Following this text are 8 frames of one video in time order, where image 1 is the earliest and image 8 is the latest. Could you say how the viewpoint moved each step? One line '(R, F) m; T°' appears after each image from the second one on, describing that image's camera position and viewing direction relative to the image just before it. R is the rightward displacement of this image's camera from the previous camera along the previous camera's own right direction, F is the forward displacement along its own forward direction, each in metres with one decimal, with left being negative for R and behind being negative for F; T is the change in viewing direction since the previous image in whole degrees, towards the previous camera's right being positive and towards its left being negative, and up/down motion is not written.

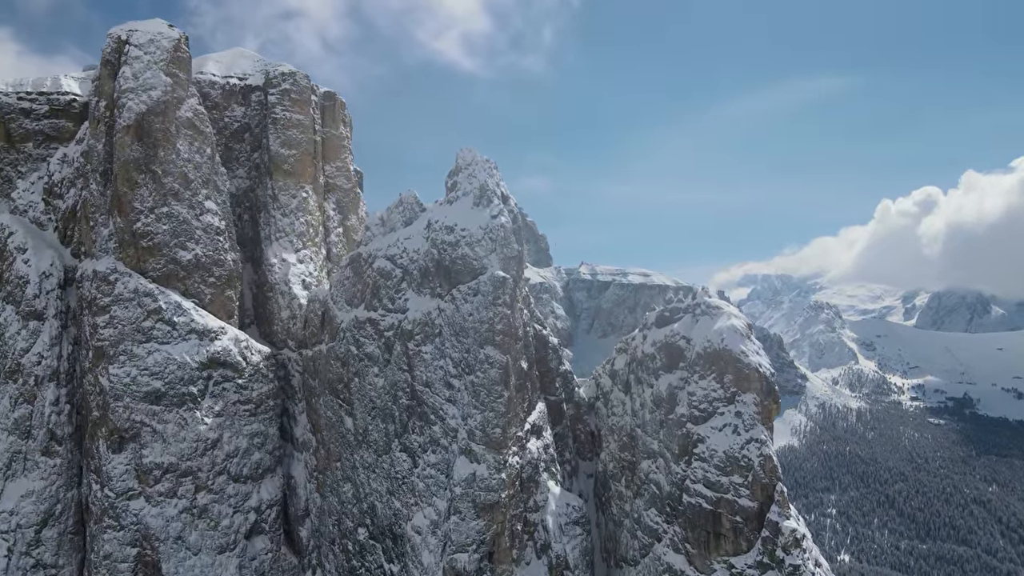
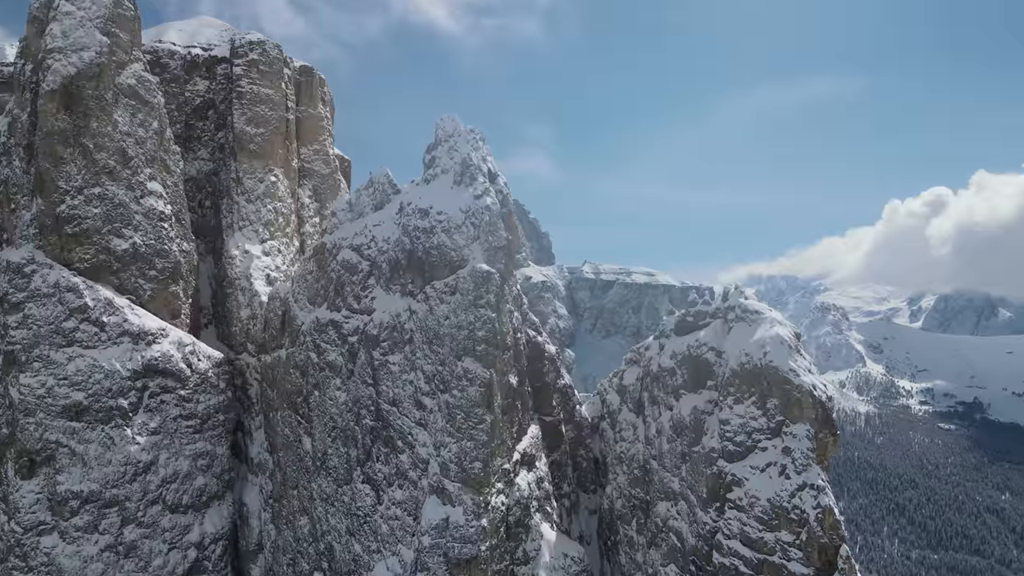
(+0.8, +10.3) m; 0°
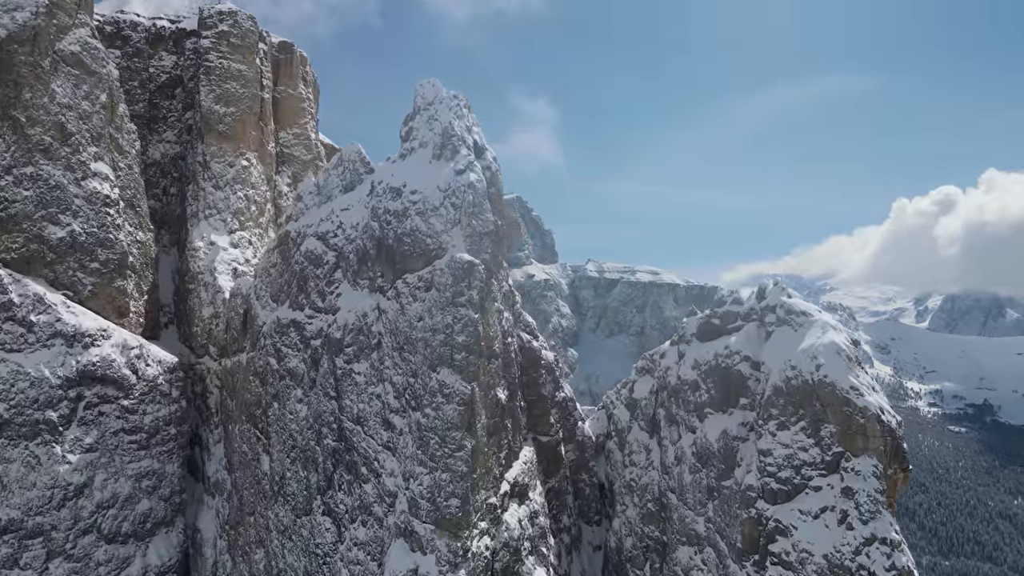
(+0.6, +7.7) m; 0°
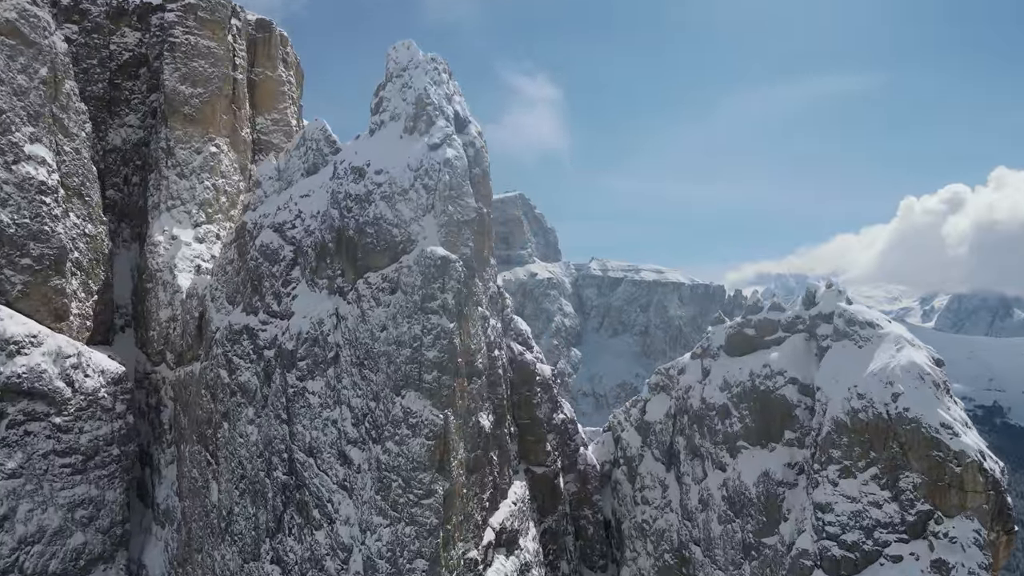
(+0.6, +6.9) m; 0°
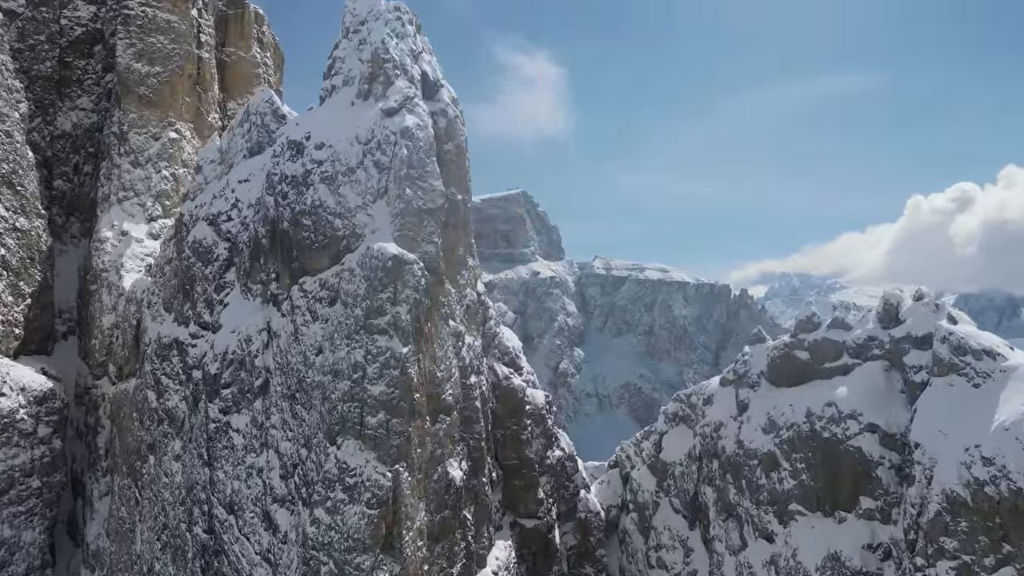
(+0.6, +7.0) m; 0°
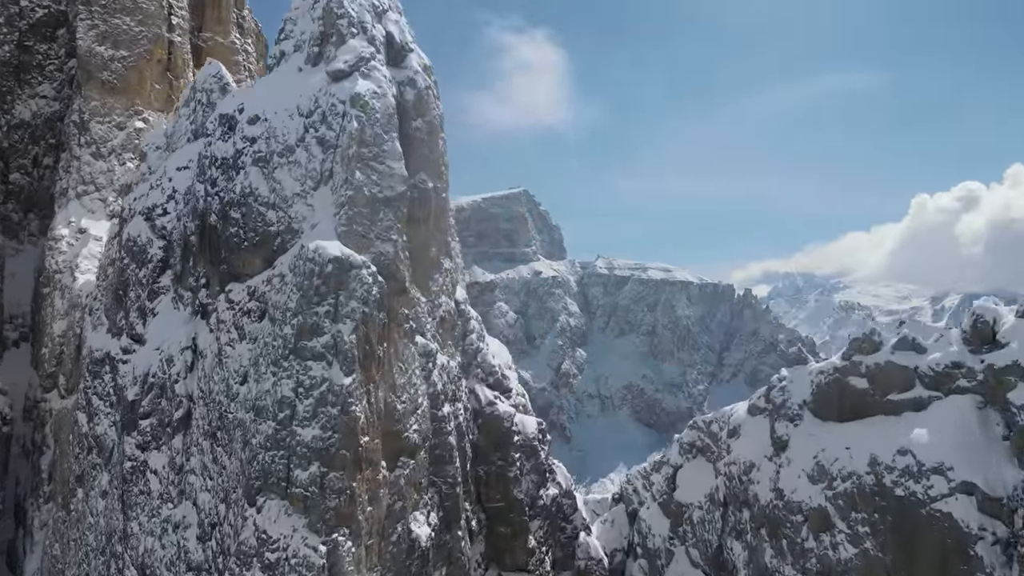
(+0.5, +4.7) m; 0°
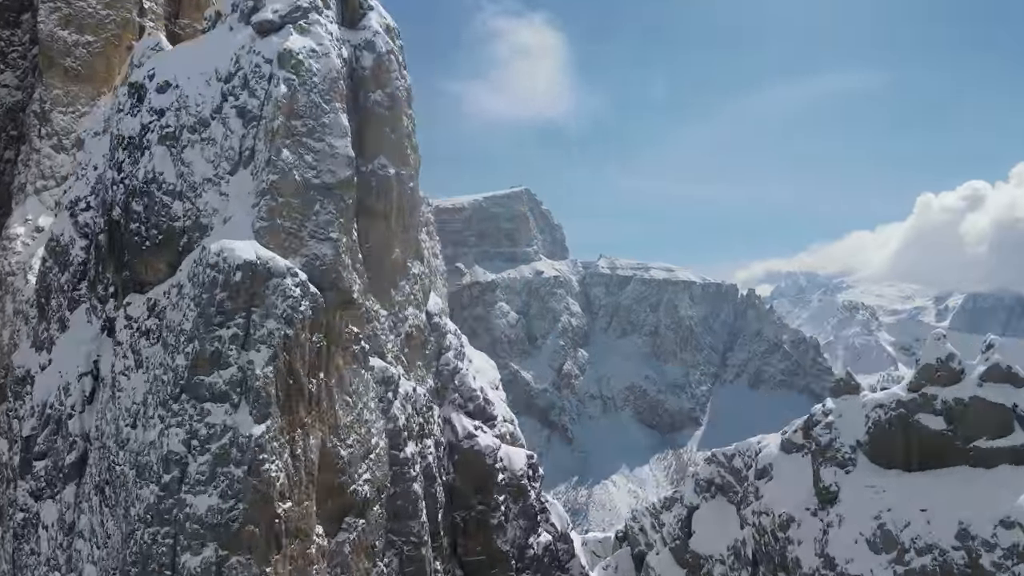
(+0.4, +3.9) m; 0°
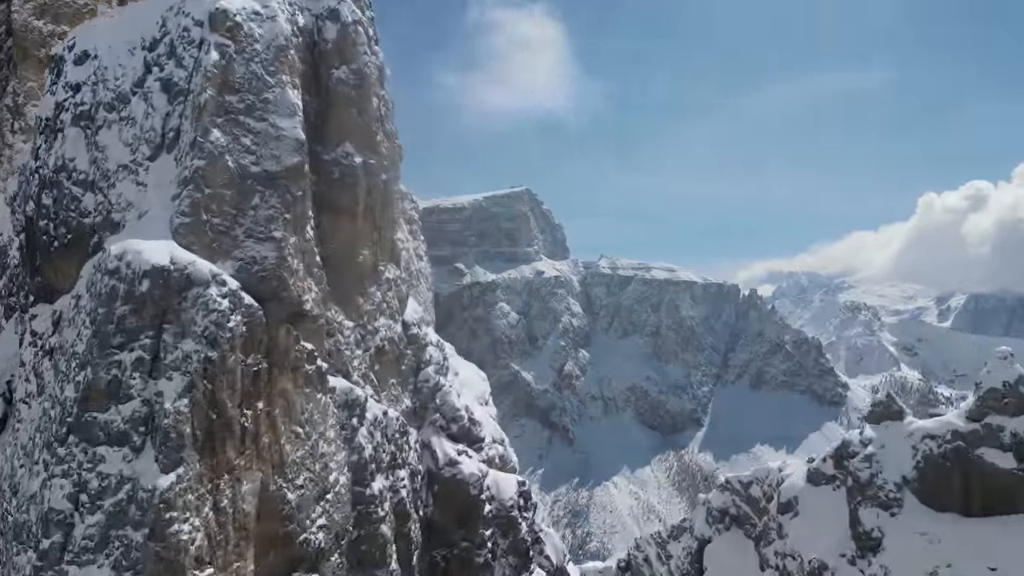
(+0.3, +2.4) m; 0°
